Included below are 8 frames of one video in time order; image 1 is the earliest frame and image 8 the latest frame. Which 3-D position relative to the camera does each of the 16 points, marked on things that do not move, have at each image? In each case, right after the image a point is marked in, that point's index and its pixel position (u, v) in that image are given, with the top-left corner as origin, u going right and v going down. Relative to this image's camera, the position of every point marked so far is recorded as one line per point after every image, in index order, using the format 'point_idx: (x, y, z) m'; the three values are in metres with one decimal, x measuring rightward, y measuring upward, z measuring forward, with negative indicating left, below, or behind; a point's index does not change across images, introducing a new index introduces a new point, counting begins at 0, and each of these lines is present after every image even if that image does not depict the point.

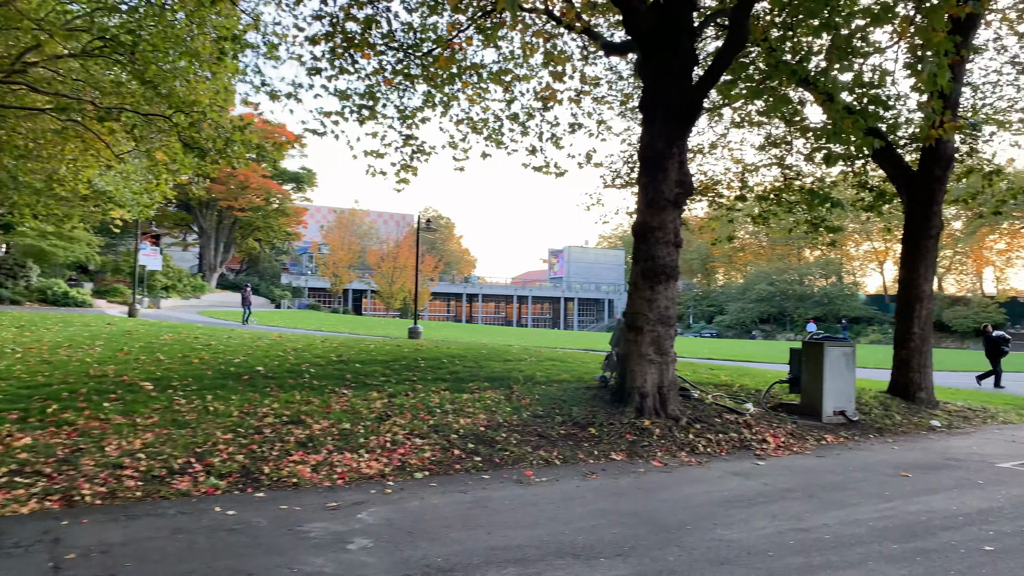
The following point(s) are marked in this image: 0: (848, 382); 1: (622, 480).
0: (+4.5, -1.2, +10.6) m
1: (+1.0, -1.8, +7.2) m
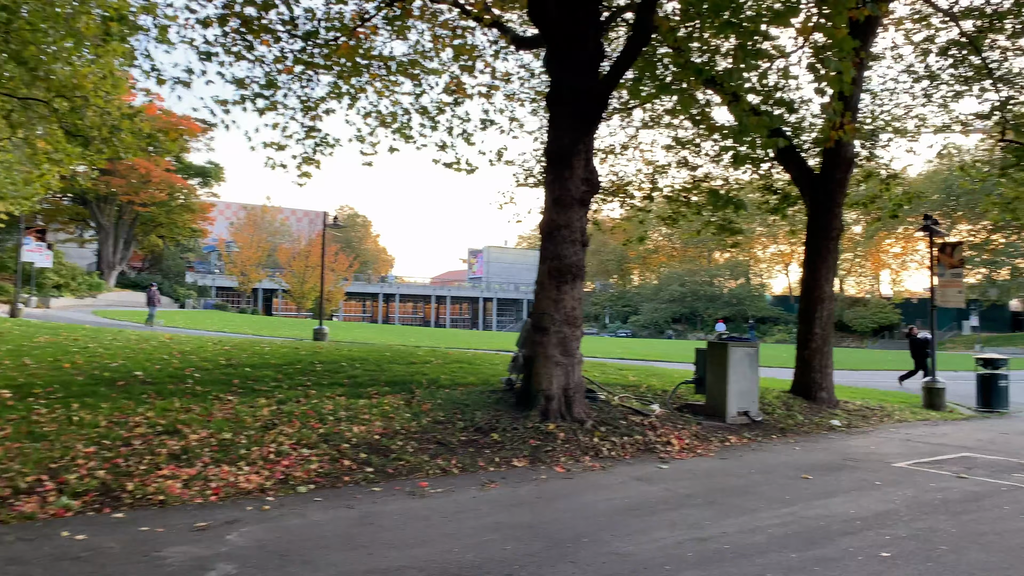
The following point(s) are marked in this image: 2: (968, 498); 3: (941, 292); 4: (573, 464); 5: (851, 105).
0: (+3.2, -1.3, +10.6) m
1: (+0.1, -1.8, +6.9) m
2: (+3.9, -1.8, +6.7) m
3: (+7.4, -0.1, +13.6) m
4: (+0.6, -1.8, +7.9) m
5: (+4.9, +2.6, +11.3) m
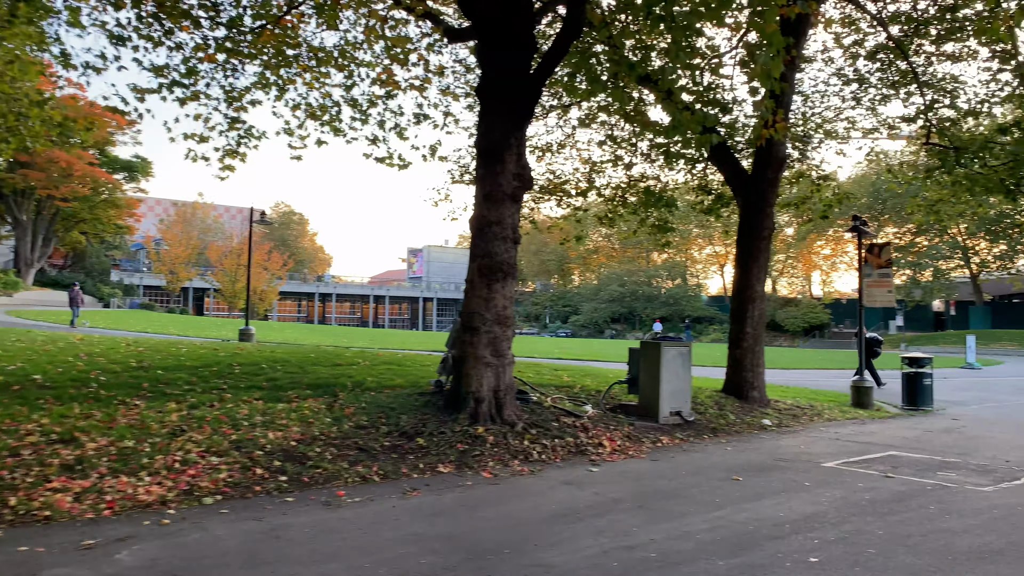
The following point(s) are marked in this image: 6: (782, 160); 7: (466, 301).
0: (+2.3, -1.2, +10.5) m
1: (-0.6, -1.7, +6.6) m
2: (+3.3, -1.8, +6.7) m
3: (+6.2, -0.1, +13.8) m
4: (-0.1, -1.7, +7.6) m
5: (+3.9, +2.6, +11.4) m
6: (+4.0, +1.9, +11.8) m
7: (-0.5, -0.1, +8.9) m
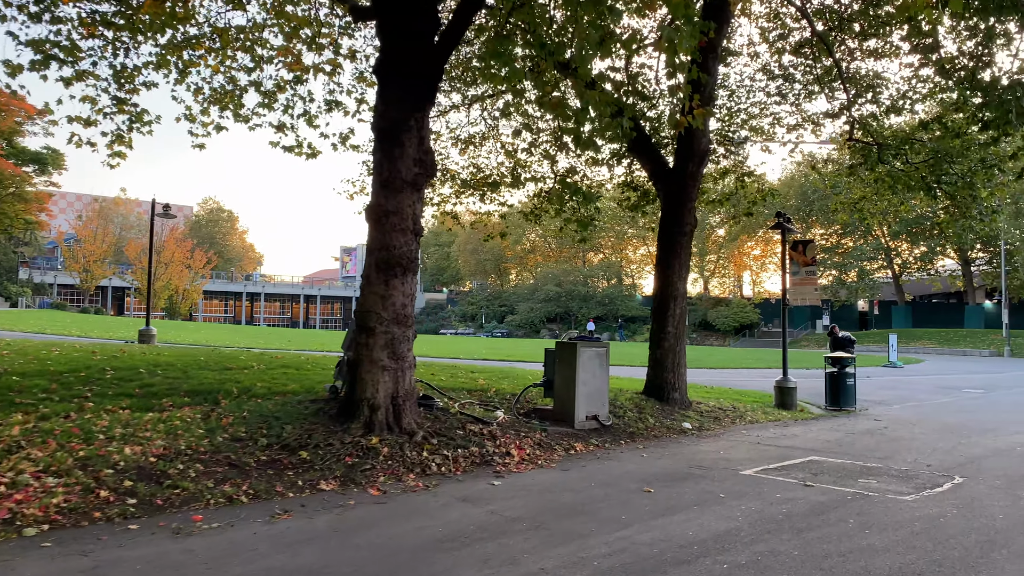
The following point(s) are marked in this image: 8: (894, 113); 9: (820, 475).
0: (+1.1, -1.2, +9.9) m
1: (-1.4, -1.7, +5.8) m
2: (+2.4, -1.7, +6.2) m
3: (+4.8, 0.0, +13.5) m
4: (-1.0, -1.7, +6.9) m
5: (+2.7, +2.7, +10.9) m
6: (+2.8, +1.9, +11.4) m
7: (-1.5, -0.1, +8.1) m
8: (+6.4, +2.9, +13.3) m
9: (+3.0, -1.8, +7.7) m
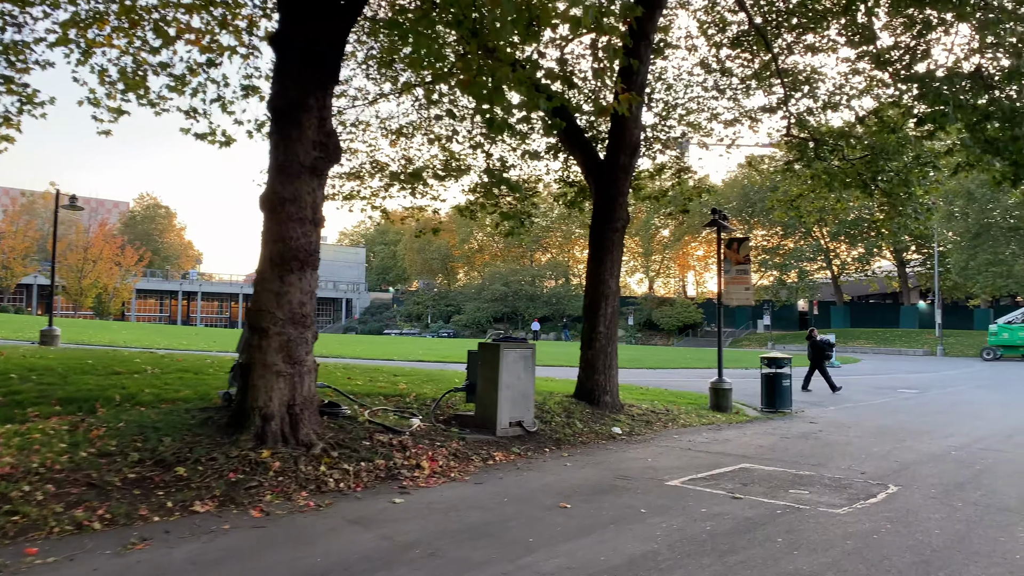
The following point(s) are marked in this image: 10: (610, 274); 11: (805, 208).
0: (+0.1, -1.2, +9.3) m
1: (-2.1, -1.7, +5.0) m
2: (+1.7, -1.7, +5.7) m
3: (+3.6, 0.0, +13.2) m
4: (-1.8, -1.7, +6.1) m
5: (+1.6, +2.7, +10.4) m
6: (+1.7, +2.0, +10.9) m
7: (-2.4, -0.1, +7.3) m
8: (+5.2, +2.9, +13.0) m
9: (+2.2, -1.8, +7.2) m
10: (+1.4, +0.2, +10.9) m
11: (+5.7, +1.6, +15.4) m
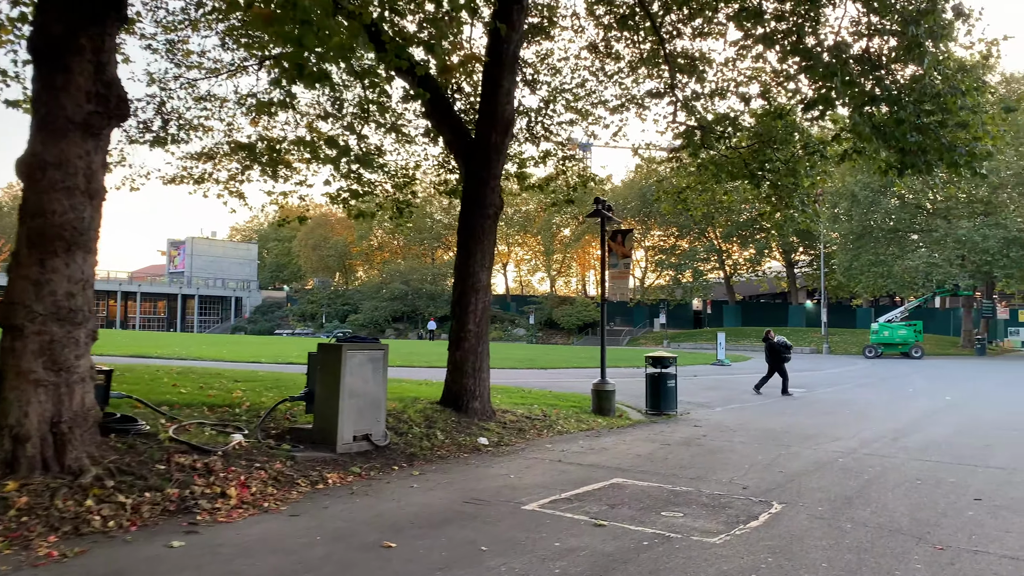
0: (-1.4, -1.1, +8.1) m
1: (-3.1, -1.6, +3.5) m
2: (+0.5, -1.6, +4.6) m
3: (+1.5, +0.1, +12.3) m
4: (-3.0, -1.6, +4.7) m
5: (0.0, +2.8, +9.3) m
6: (0.0, +2.0, +9.8) m
7: (-3.7, 0.0, +5.8) m
8: (+3.2, +3.0, +12.3) m
9: (+0.9, -1.7, +6.2) m
10: (-0.4, +0.3, +9.8) m
11: (+3.4, +1.6, +14.7) m
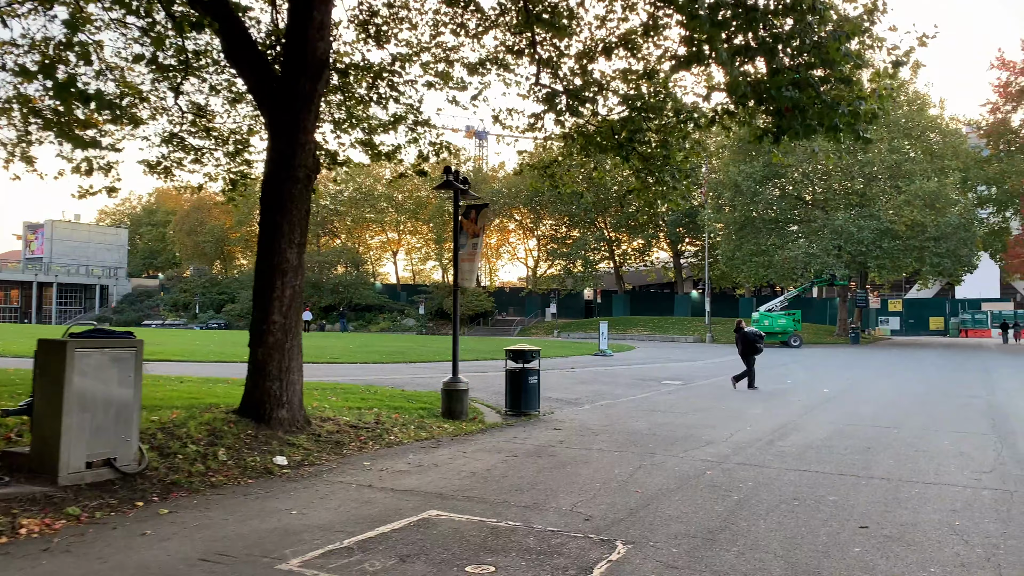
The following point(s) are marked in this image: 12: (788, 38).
0: (-3.1, -0.9, +6.2) m
1: (-4.2, -1.5, +1.5) m
2: (-0.7, -1.5, +3.0) m
3: (-0.6, +0.3, +10.7) m
4: (-4.2, -1.5, +2.6) m
5: (-1.8, +3.0, +7.5) m
6: (-1.9, +2.2, +8.0) m
7: (-5.0, +0.2, +3.6) m
8: (+1.0, +3.2, +10.9) m
9: (-0.6, -1.6, +4.6) m
10: (-2.2, +0.5, +8.0) m
11: (+0.8, +1.9, +13.4) m
12: (+2.8, +2.4, +7.8) m
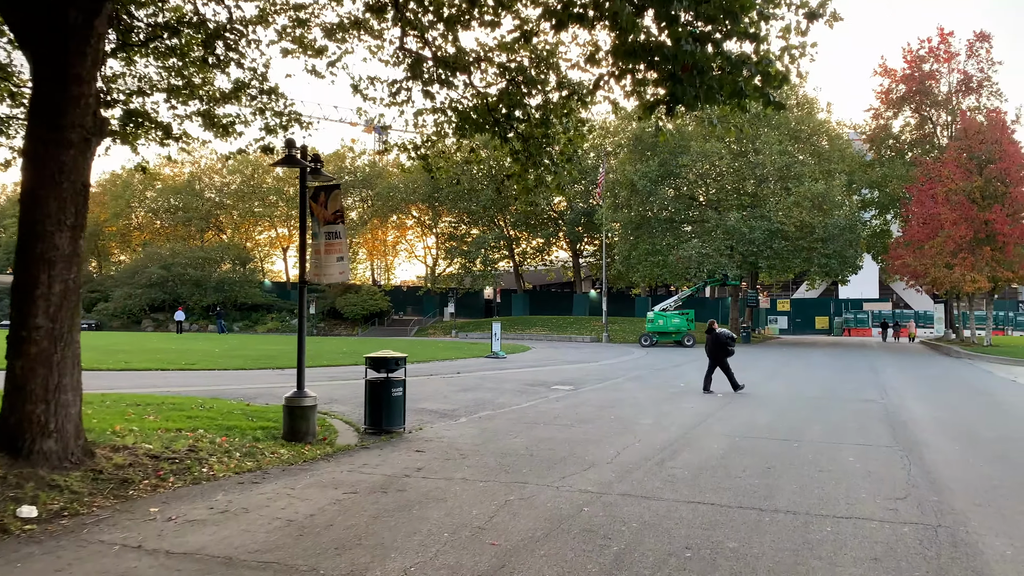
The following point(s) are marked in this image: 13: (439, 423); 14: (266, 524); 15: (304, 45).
0: (-4.1, -0.9, +4.3) m
1: (-4.7, -1.4, -0.5) m
2: (-1.4, -1.5, +1.5) m
3: (-2.3, +0.3, +9.1) m
4: (-4.8, -1.4, +0.6) m
5: (-3.1, +3.0, +5.8) m
6: (-3.2, +2.3, +6.3) m
7: (-5.7, +0.2, +1.5) m
8: (-0.6, +3.2, +9.5) m
9: (-1.5, -1.6, +3.1) m
10: (-3.5, +0.5, +6.3) m
11: (-1.1, +1.9, +11.9) m
12: (+1.5, +2.4, +6.7) m
13: (-1.0, -1.8, +10.7) m
14: (-1.7, -1.6, +5.5) m
15: (-2.8, +3.3, +10.7) m
